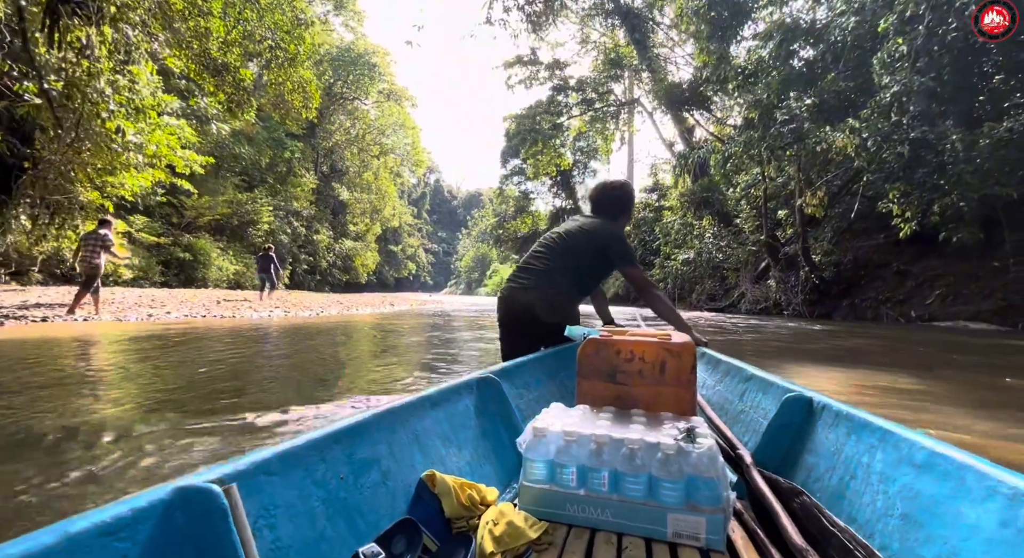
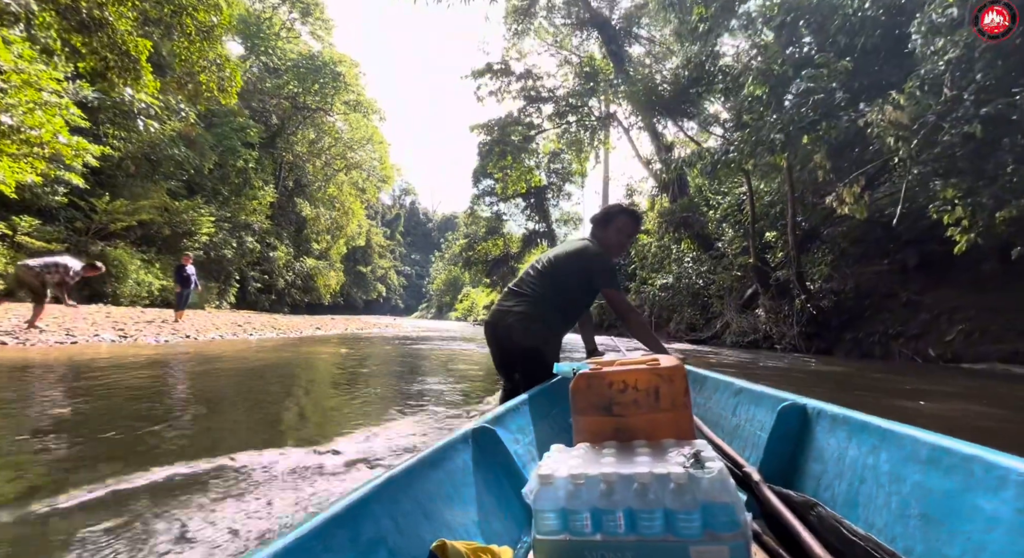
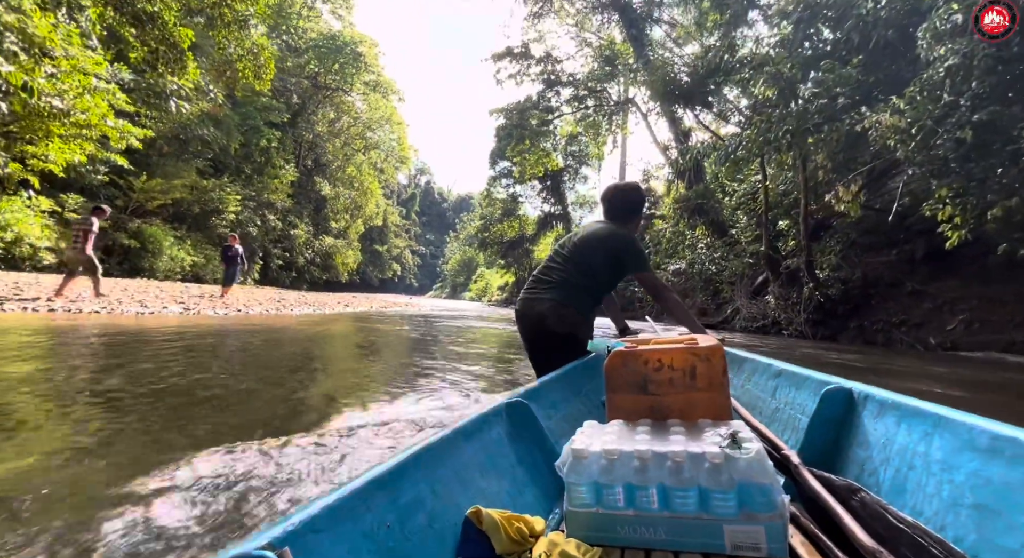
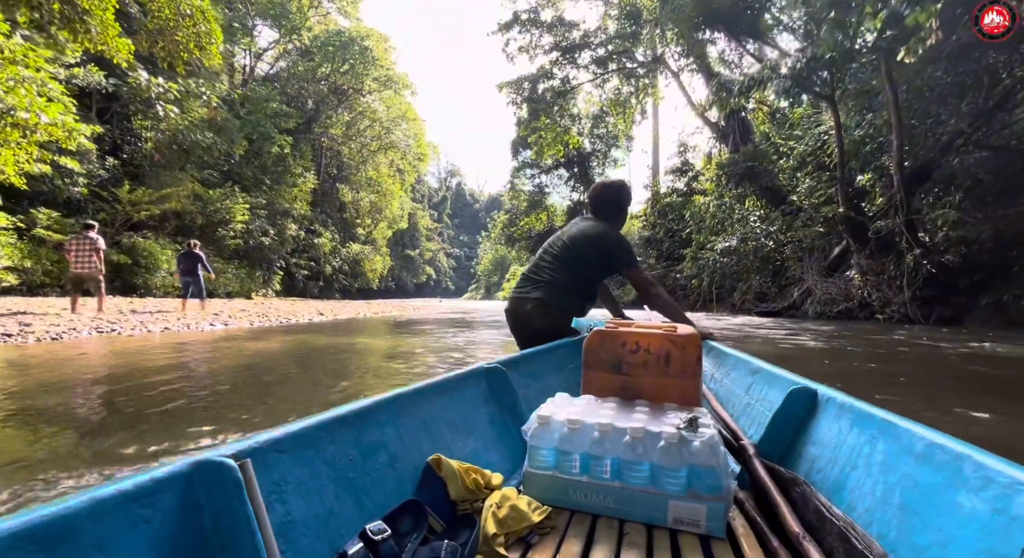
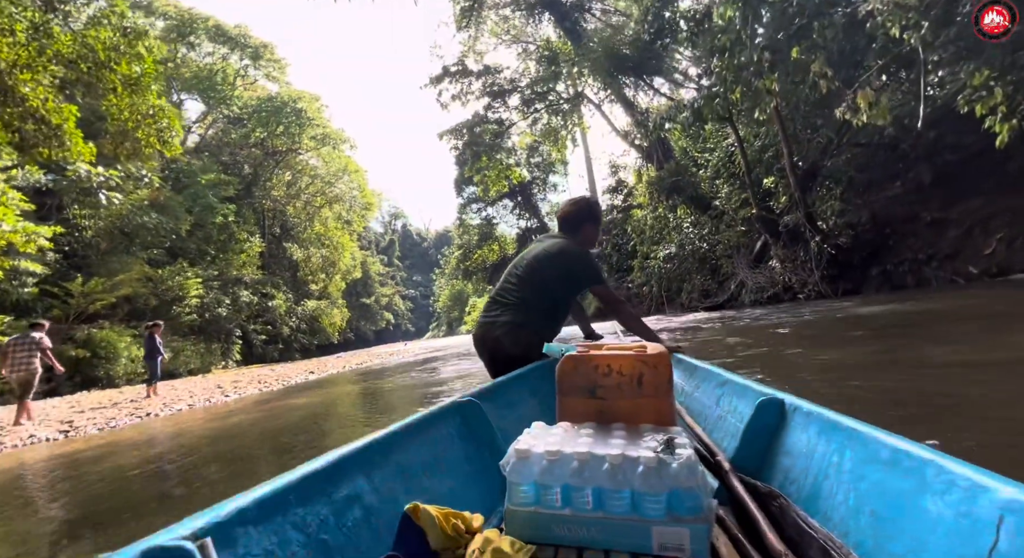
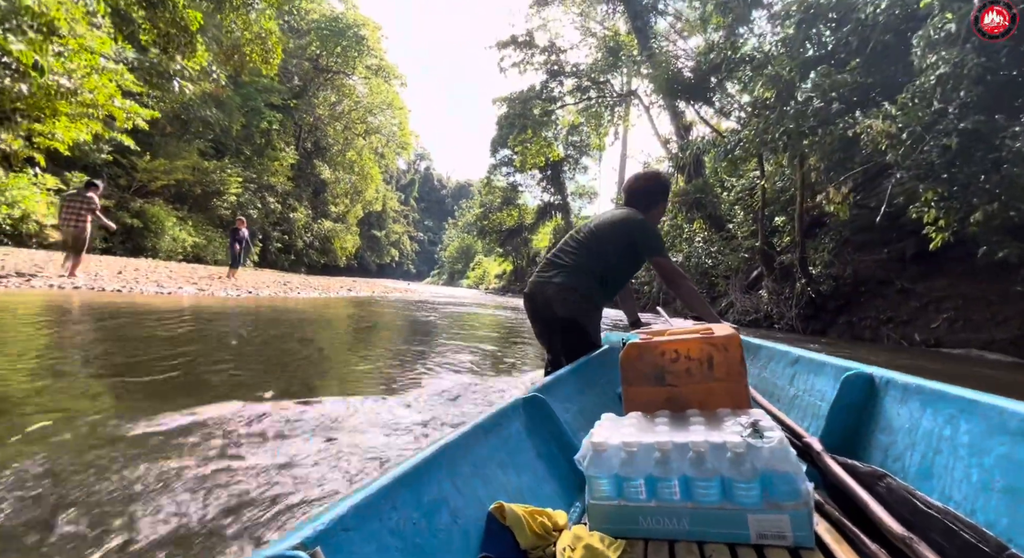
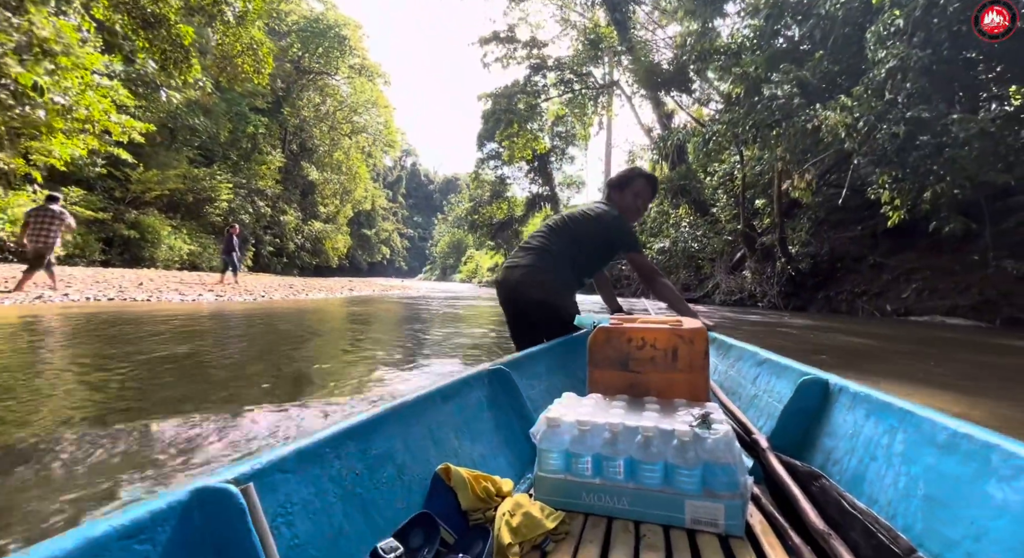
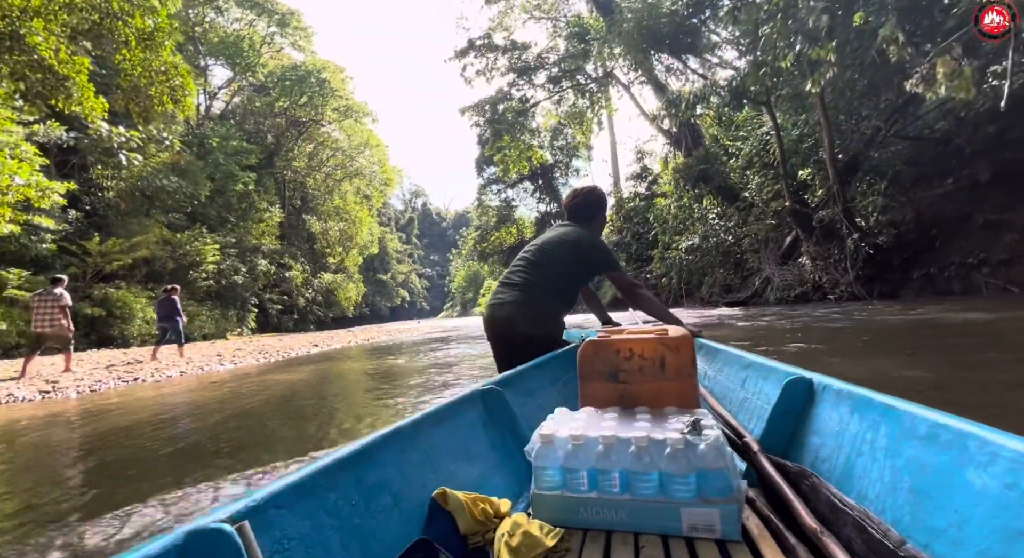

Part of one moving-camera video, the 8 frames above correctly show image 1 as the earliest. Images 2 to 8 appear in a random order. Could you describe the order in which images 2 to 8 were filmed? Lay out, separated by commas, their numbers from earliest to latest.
7, 6, 3, 2, 5, 8, 4
